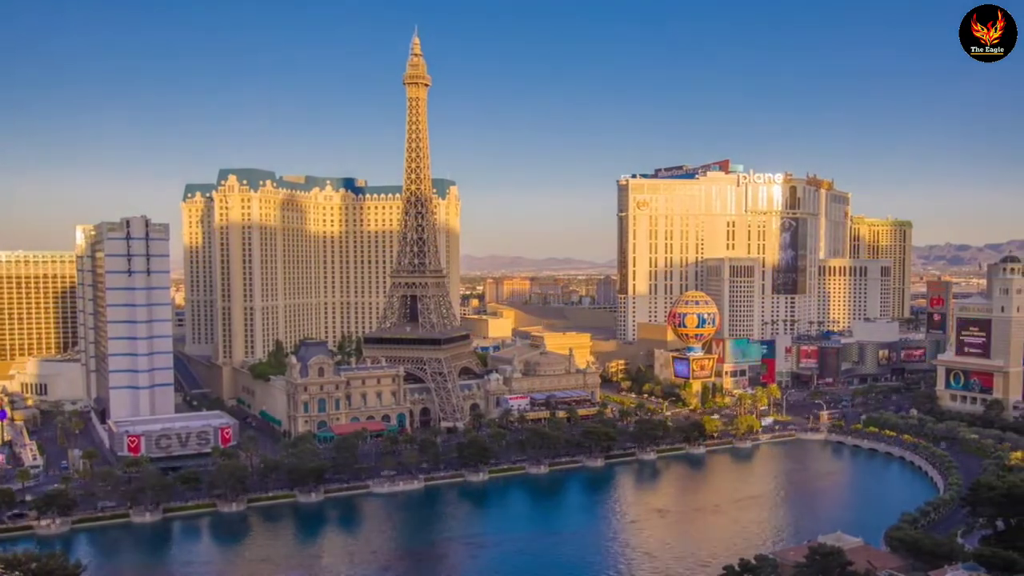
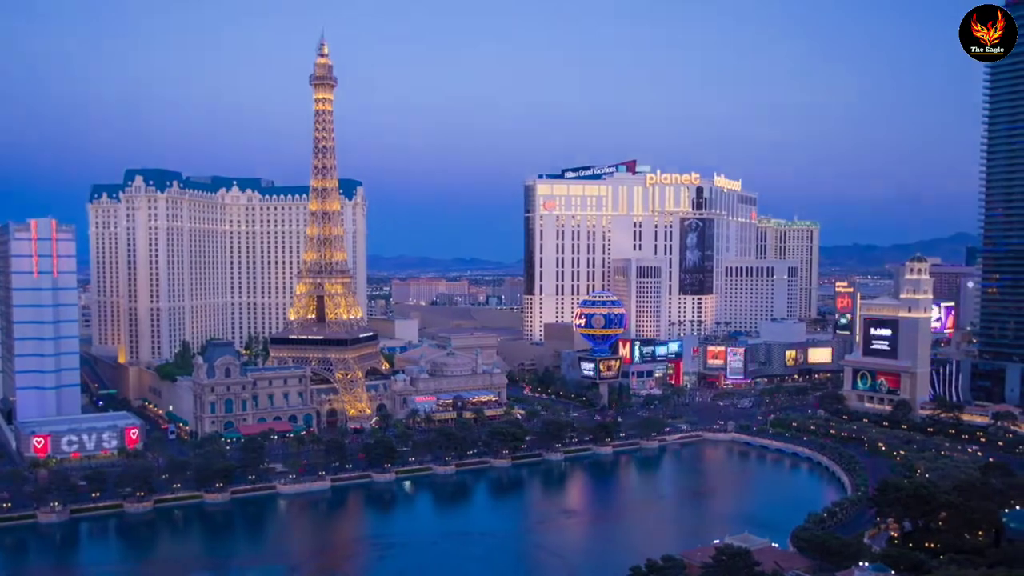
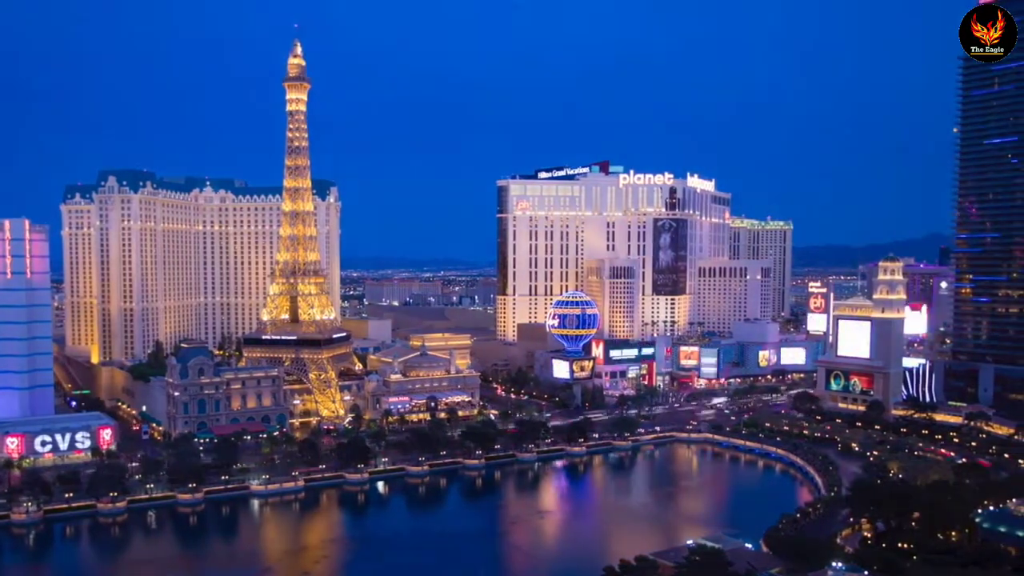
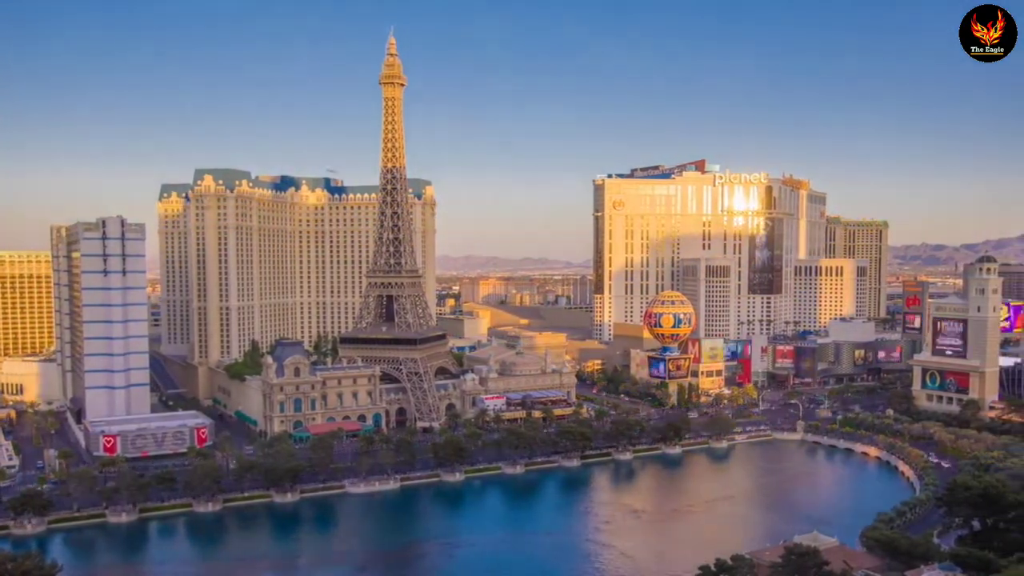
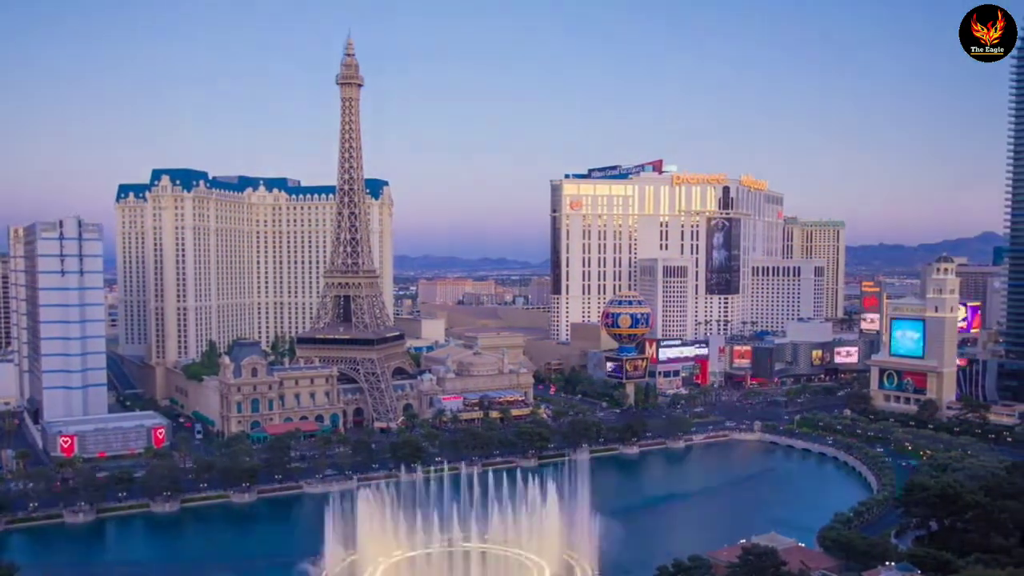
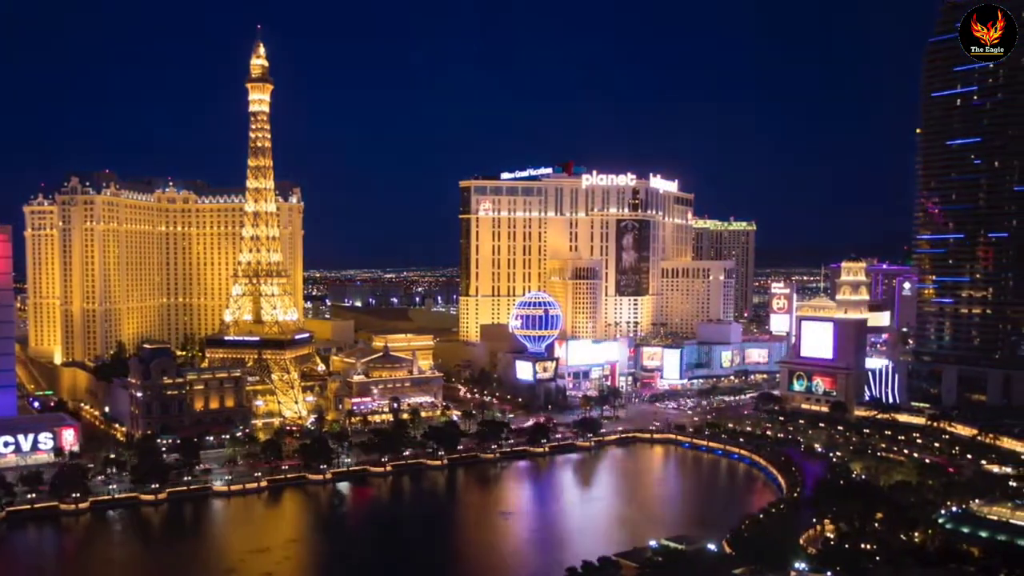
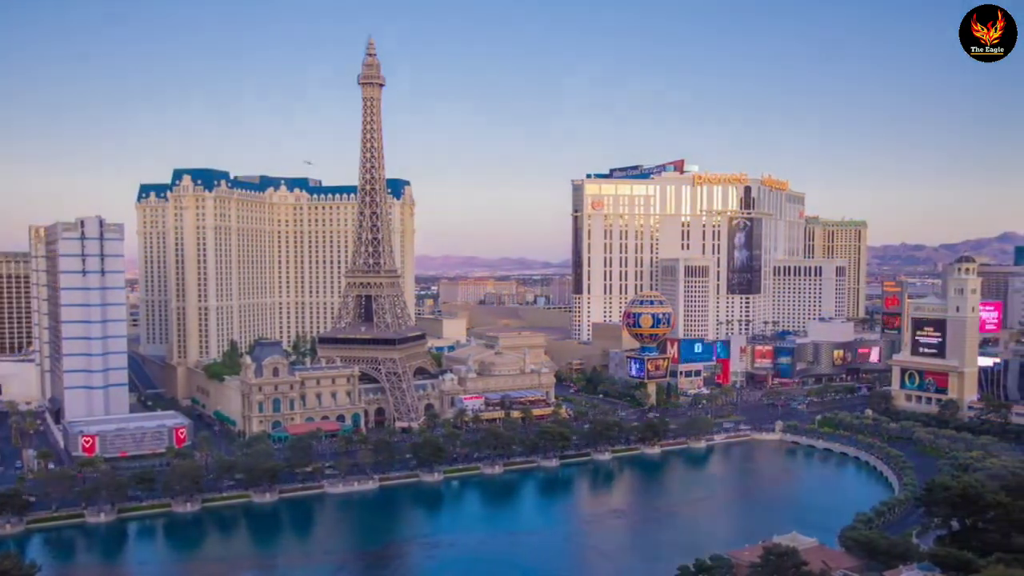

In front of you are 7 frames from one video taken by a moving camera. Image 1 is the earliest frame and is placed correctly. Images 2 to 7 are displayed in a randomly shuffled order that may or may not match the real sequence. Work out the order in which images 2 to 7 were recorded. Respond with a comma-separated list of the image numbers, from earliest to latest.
4, 7, 5, 2, 3, 6
